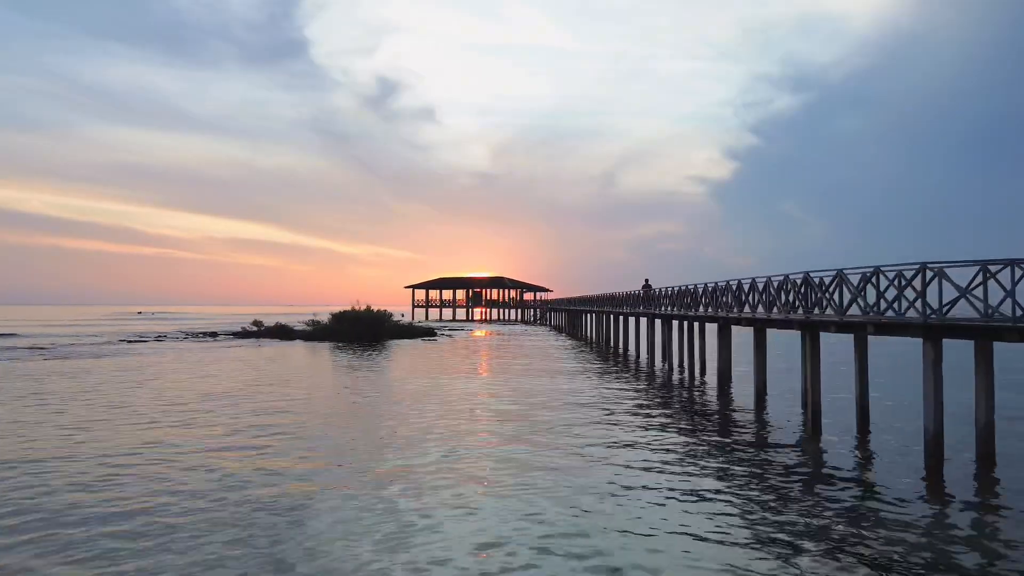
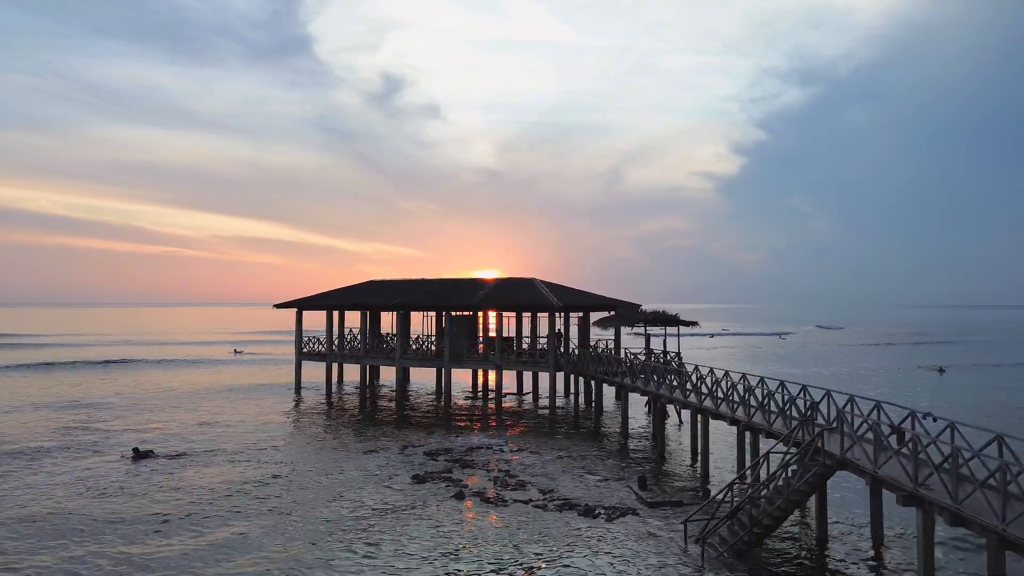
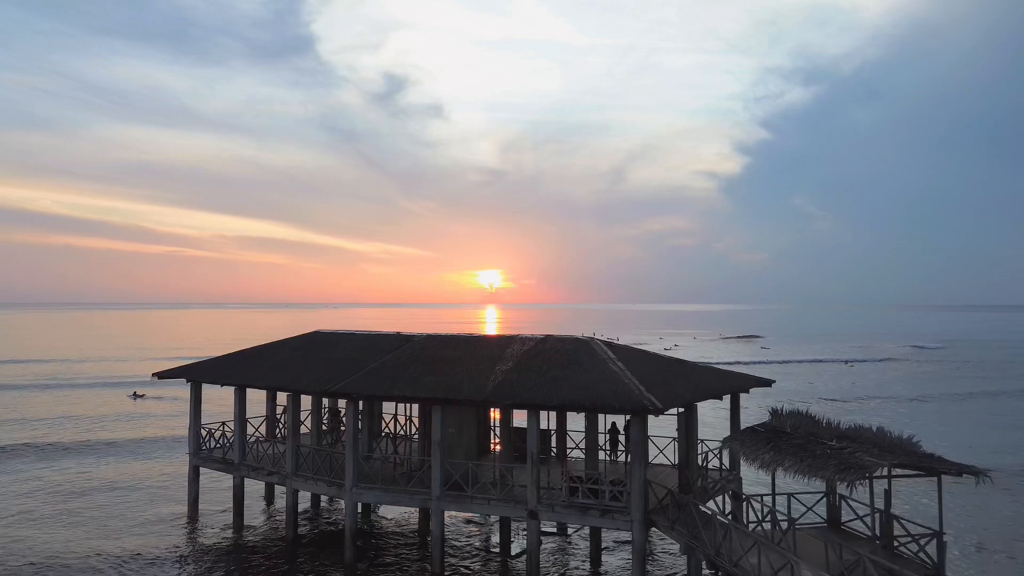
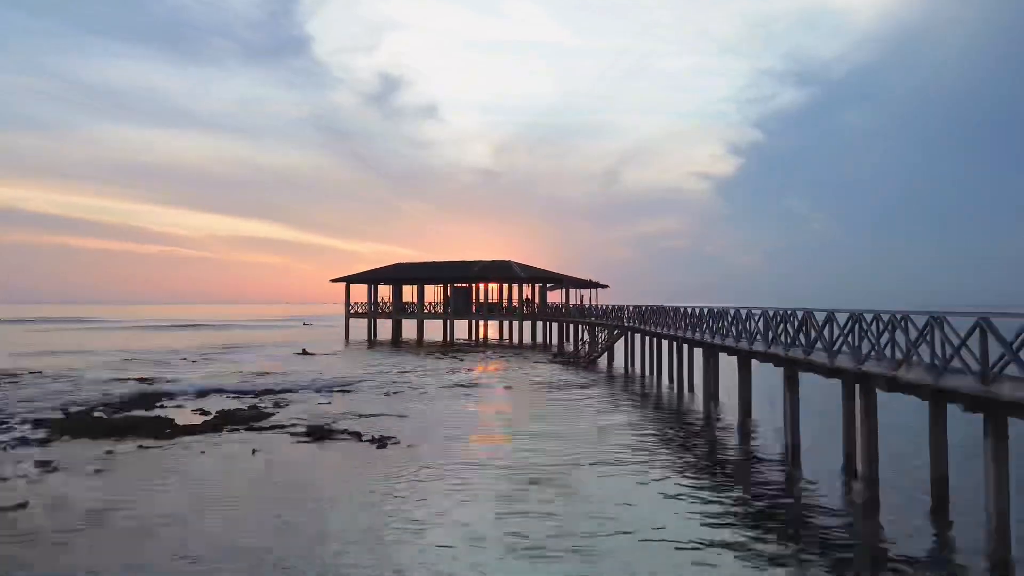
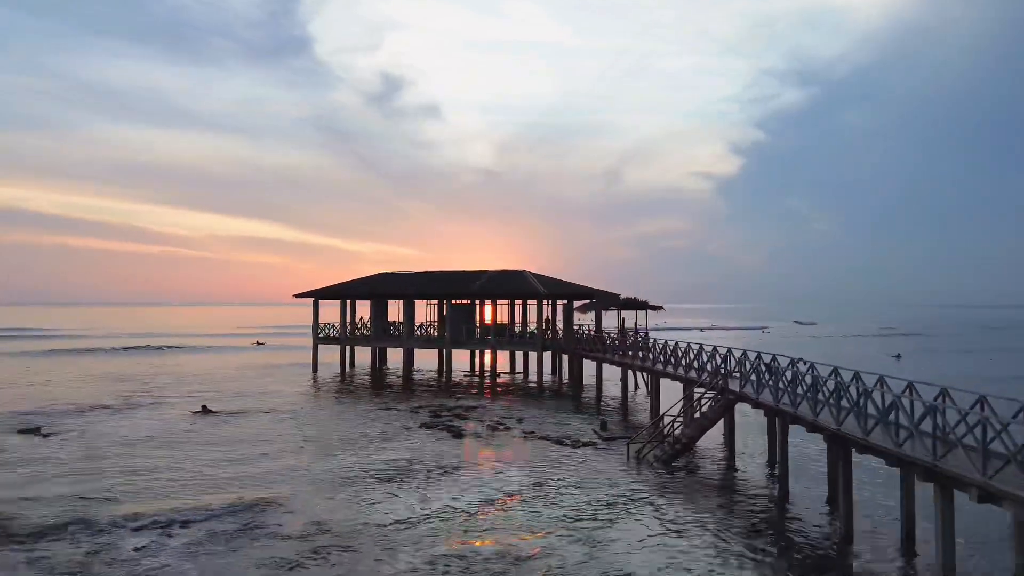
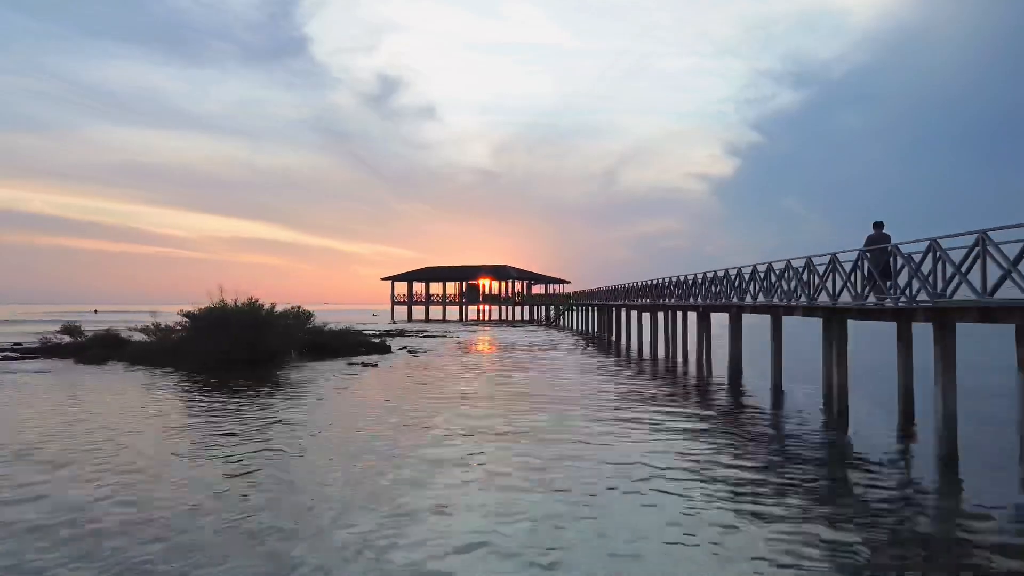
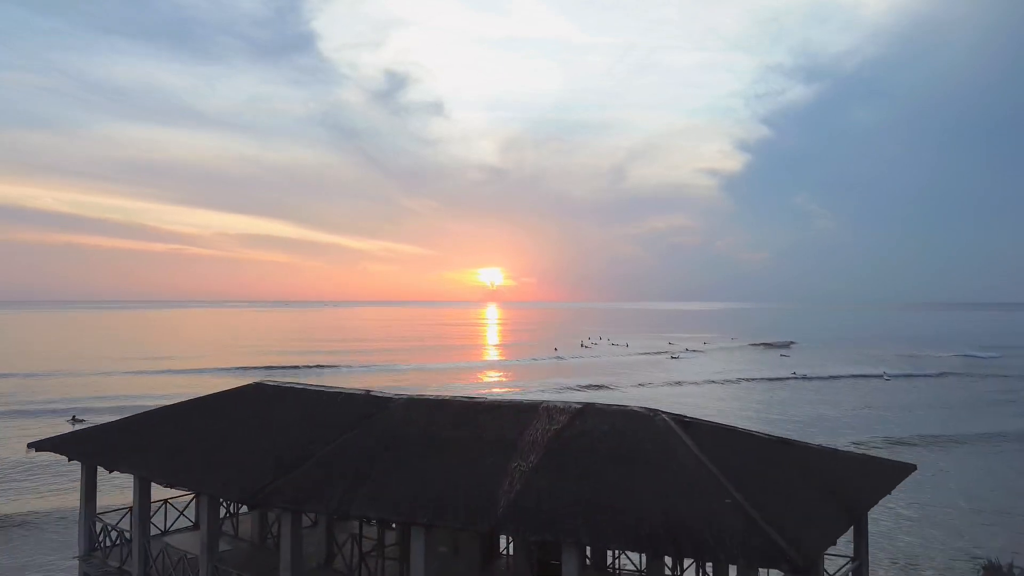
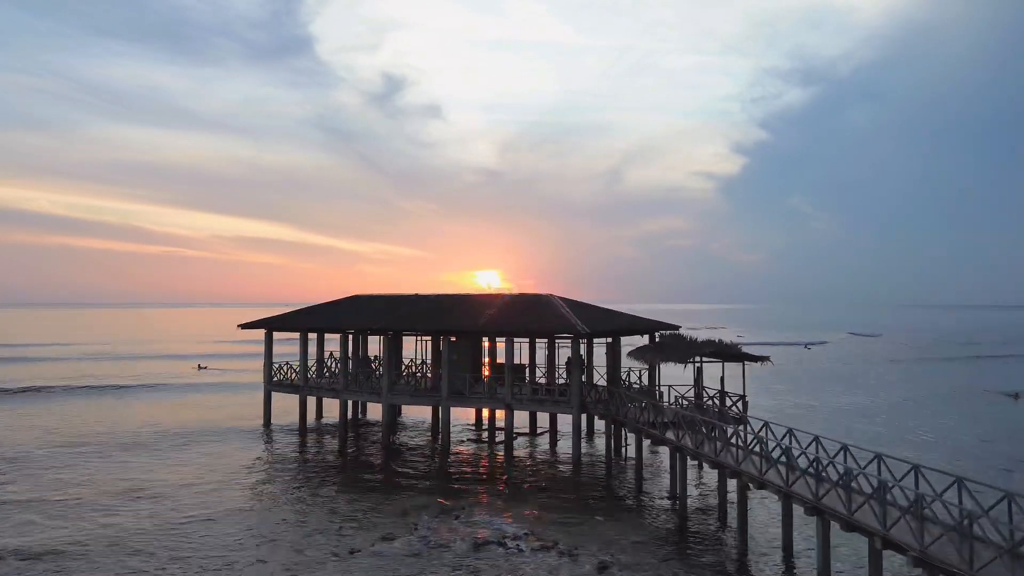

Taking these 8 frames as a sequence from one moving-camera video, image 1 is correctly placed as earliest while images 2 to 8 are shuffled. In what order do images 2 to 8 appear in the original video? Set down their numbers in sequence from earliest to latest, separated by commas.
6, 4, 5, 2, 8, 3, 7
